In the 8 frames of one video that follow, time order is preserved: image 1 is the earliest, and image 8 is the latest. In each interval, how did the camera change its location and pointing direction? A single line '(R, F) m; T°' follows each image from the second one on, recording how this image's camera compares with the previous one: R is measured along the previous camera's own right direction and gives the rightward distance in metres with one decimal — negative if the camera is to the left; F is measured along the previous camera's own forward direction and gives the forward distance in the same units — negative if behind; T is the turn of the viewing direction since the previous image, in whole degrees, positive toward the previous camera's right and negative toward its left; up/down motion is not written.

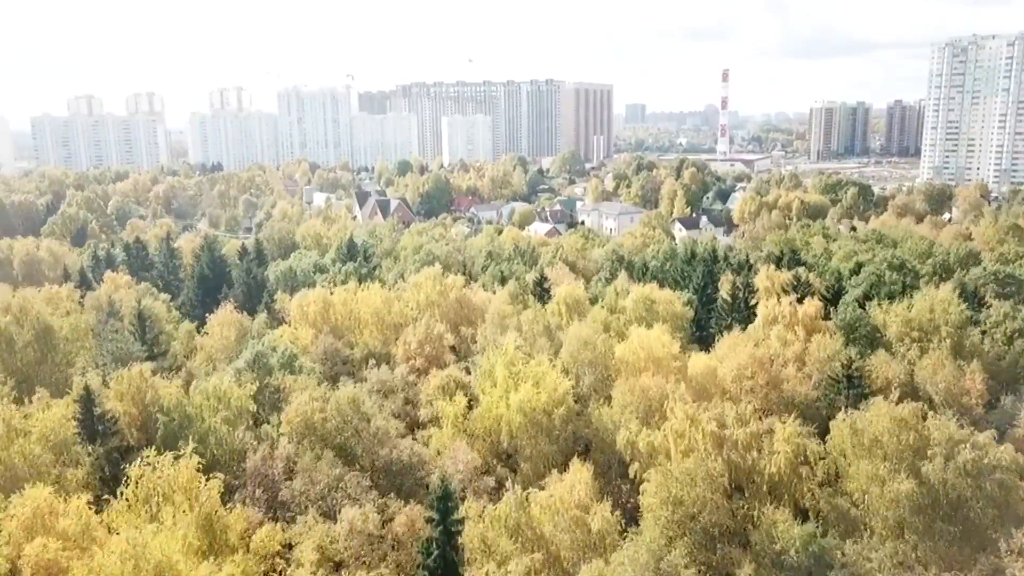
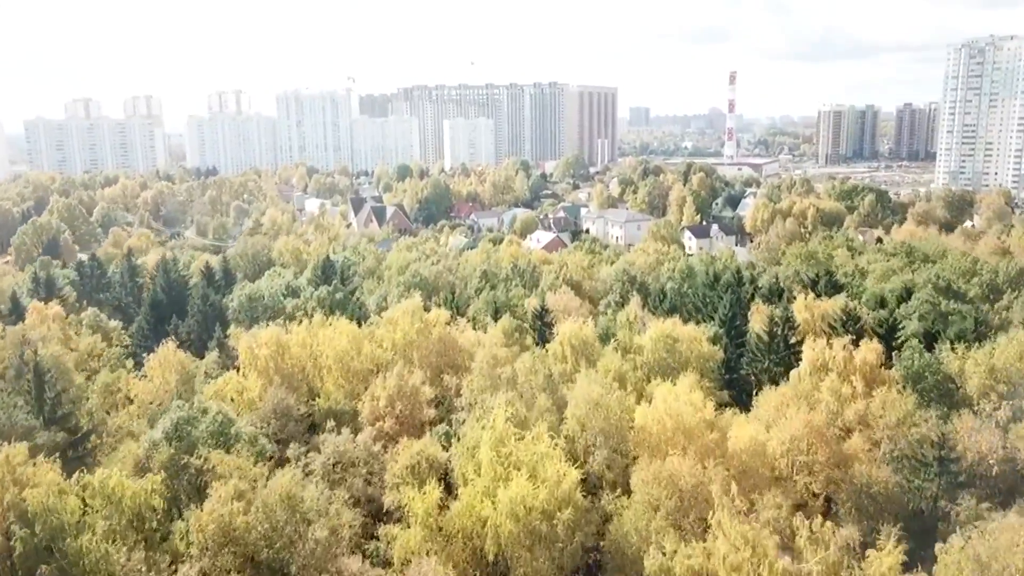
(+0.2, +2.5) m; 0°
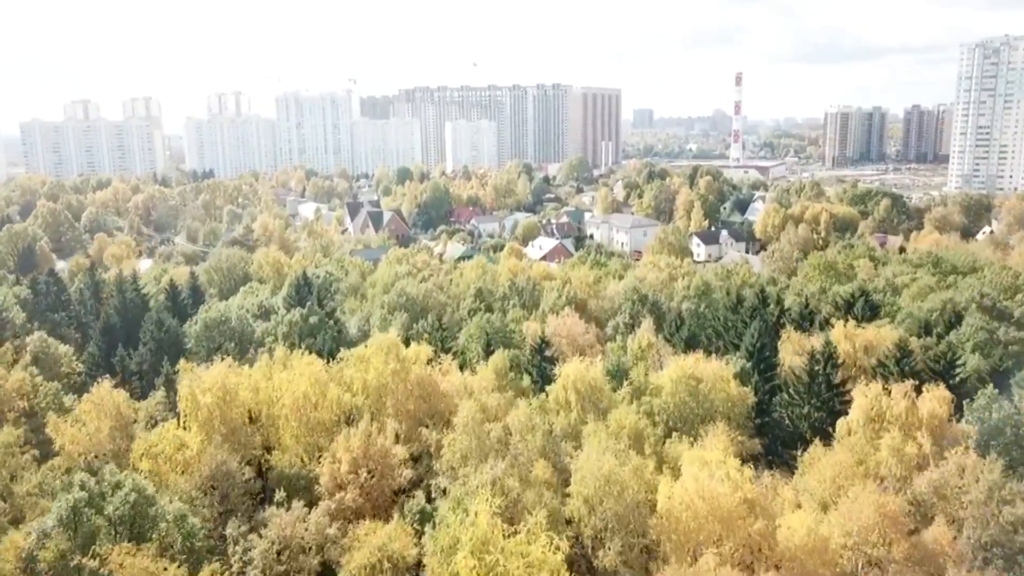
(+0.2, +1.9) m; 0°
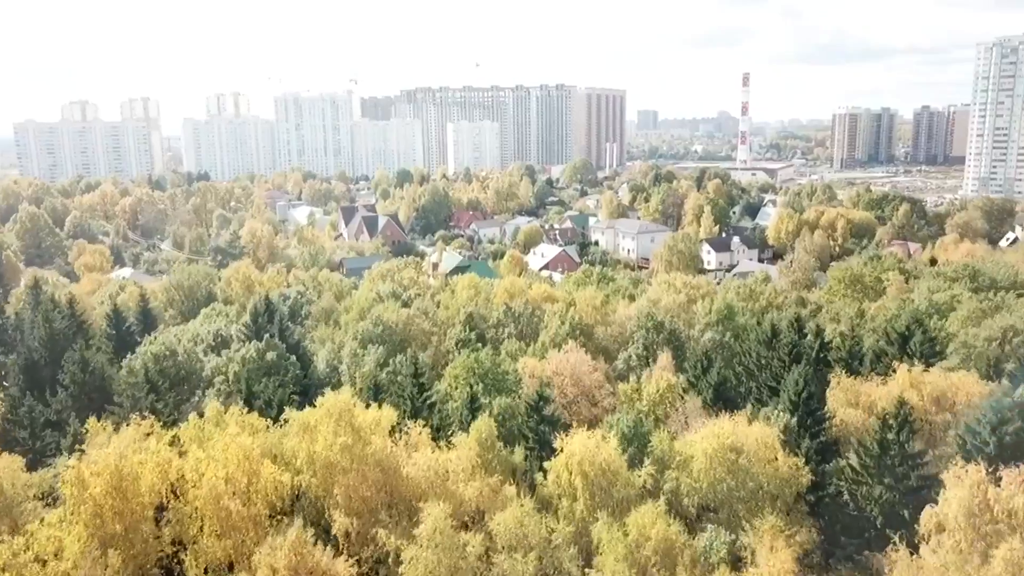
(+0.2, +2.4) m; 0°
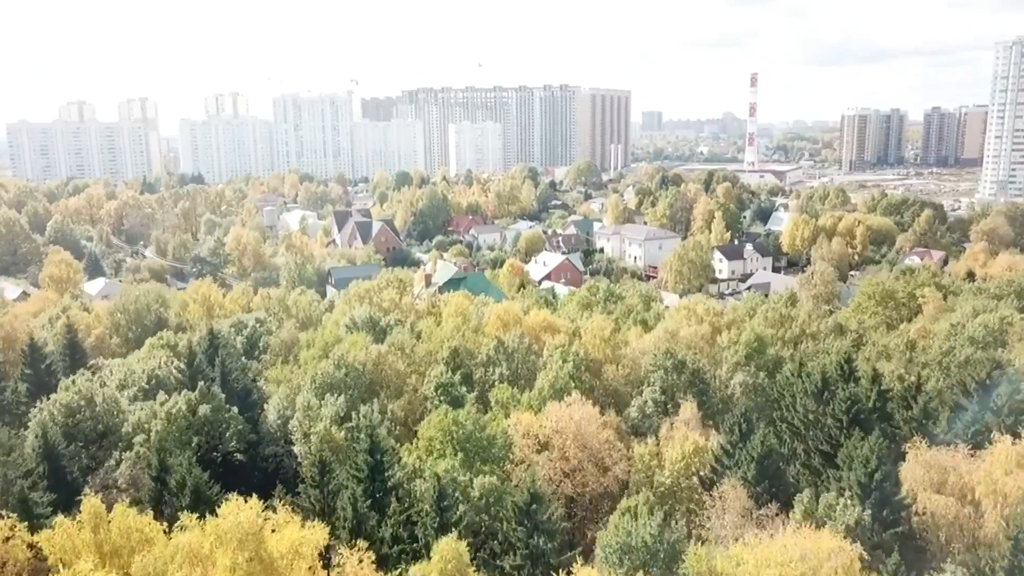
(+0.2, +2.5) m; 0°
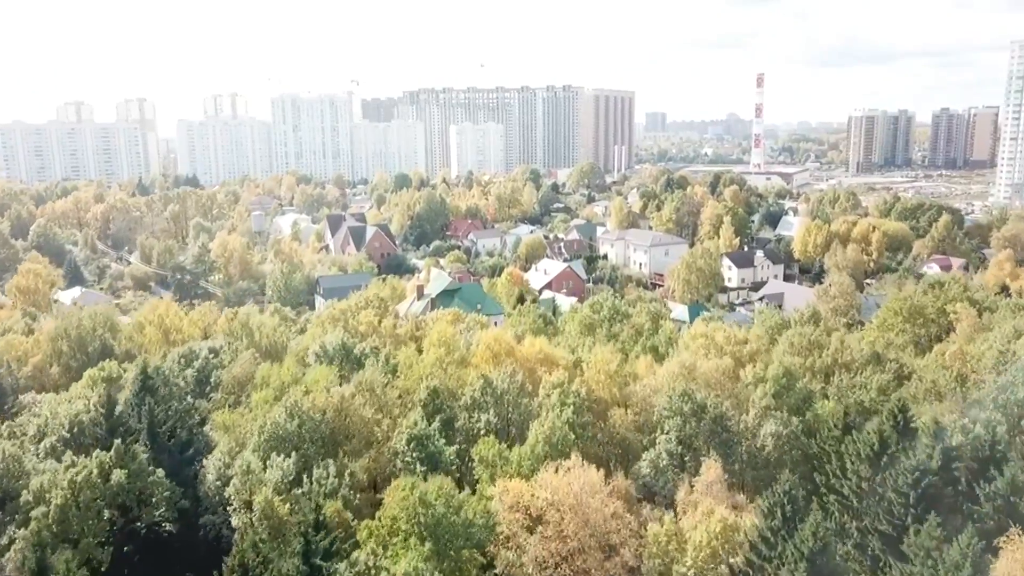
(+0.2, +2.0) m; 0°
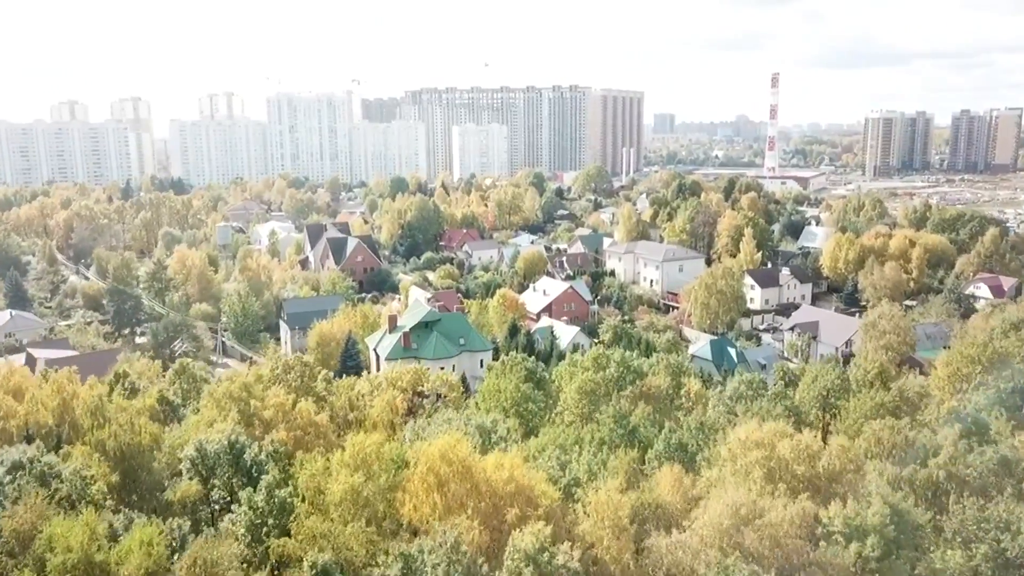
(+0.6, +4.5) m; -1°
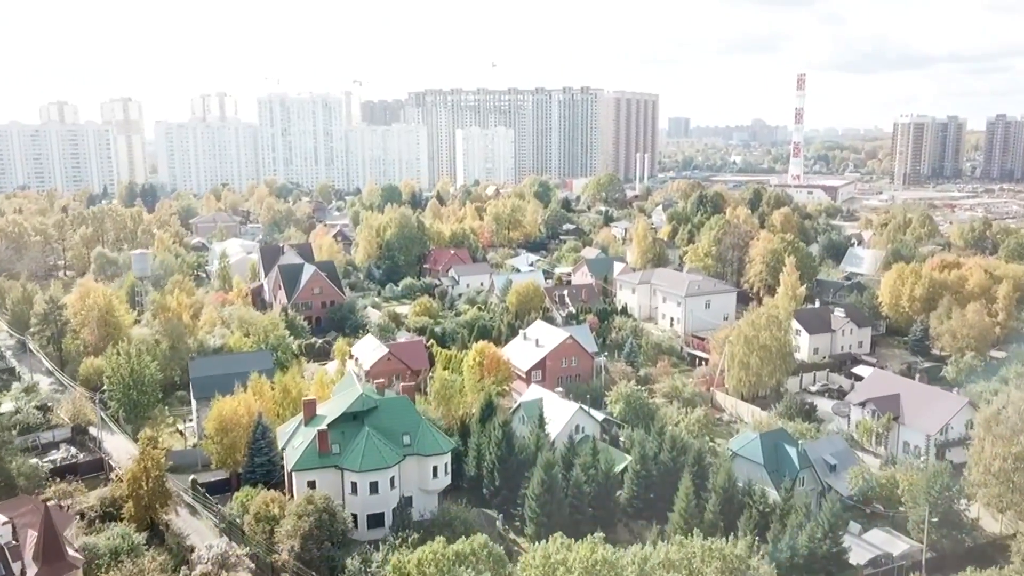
(+1.1, +7.3) m; -1°
